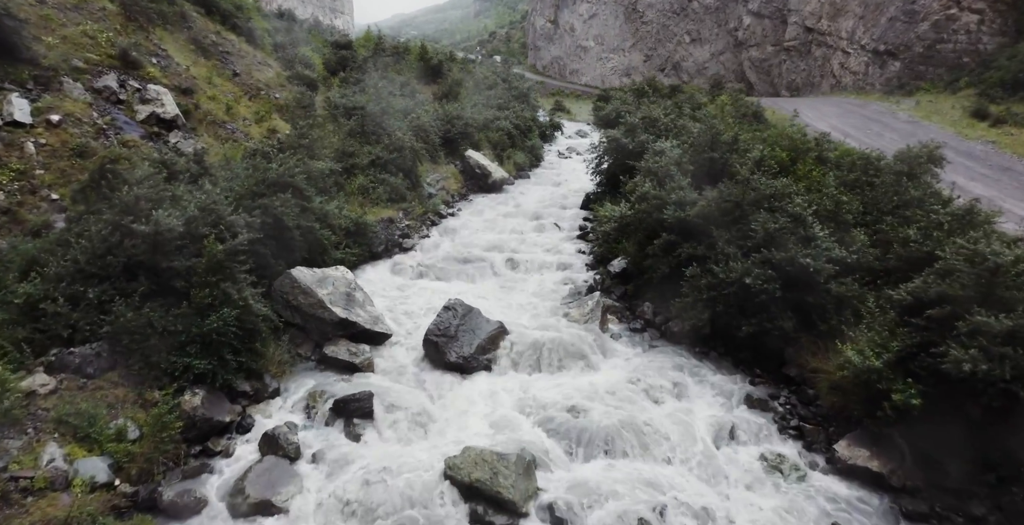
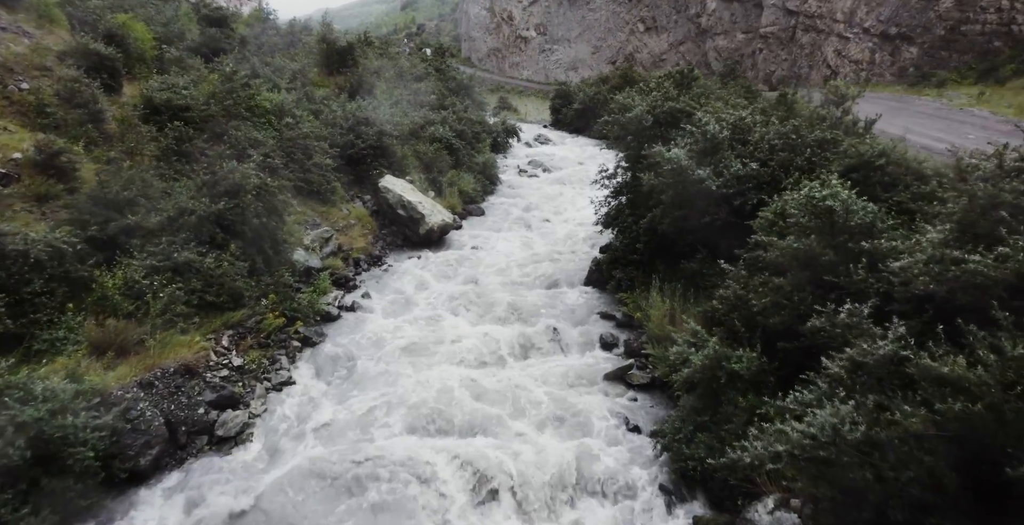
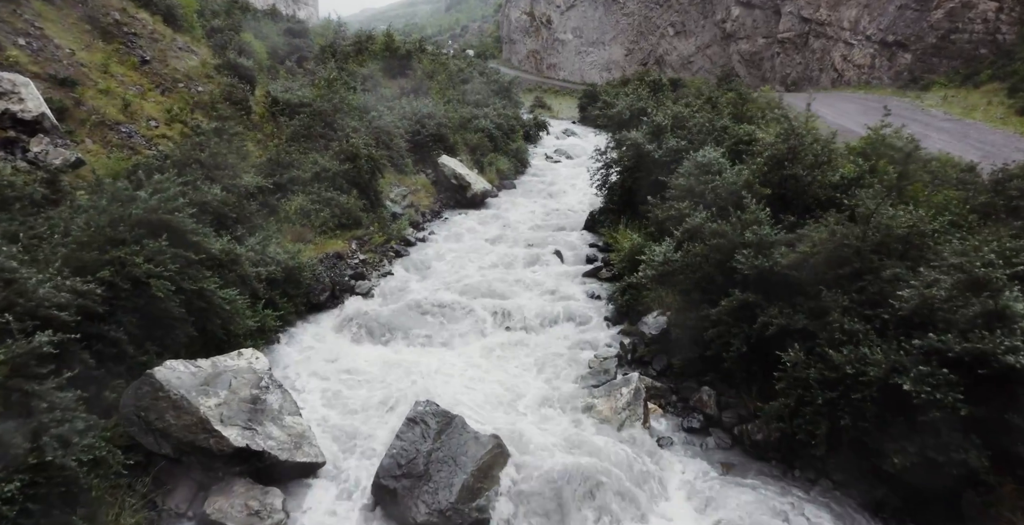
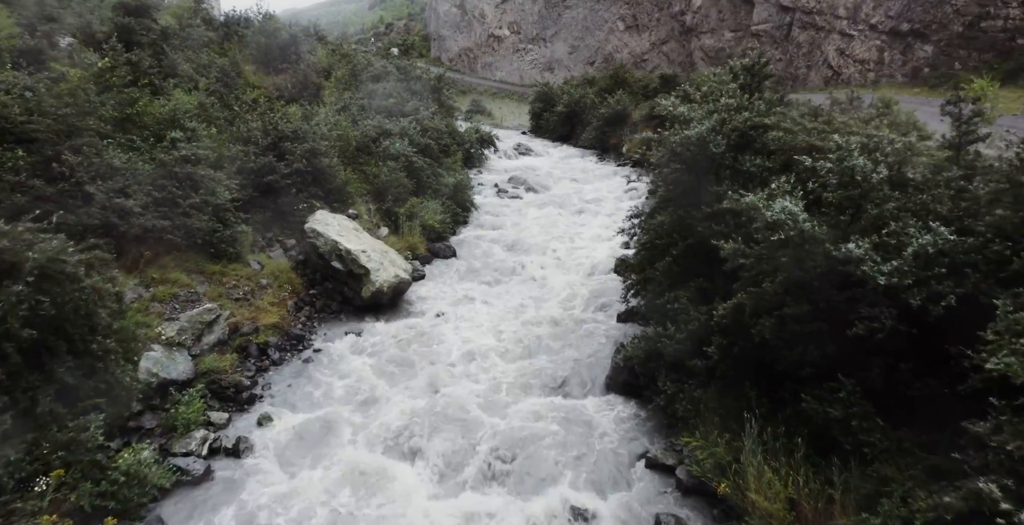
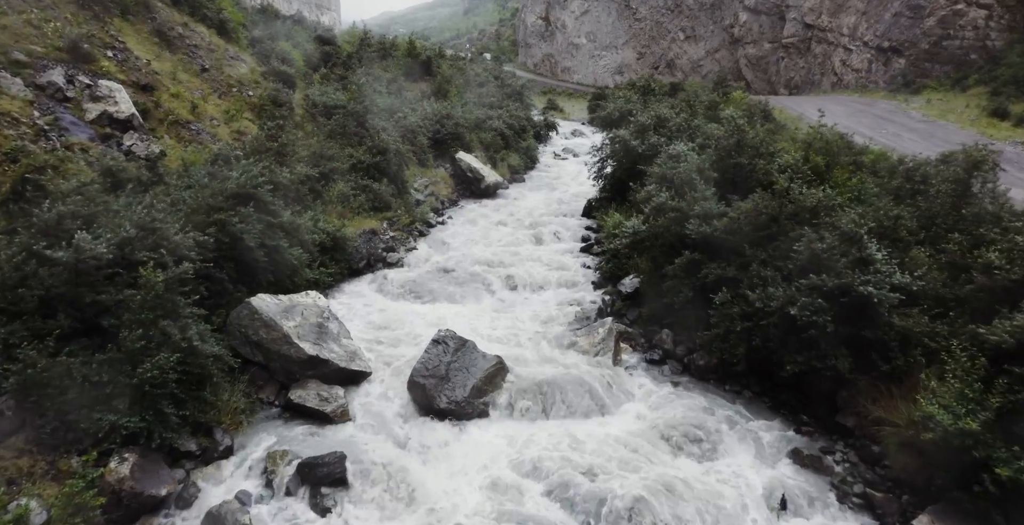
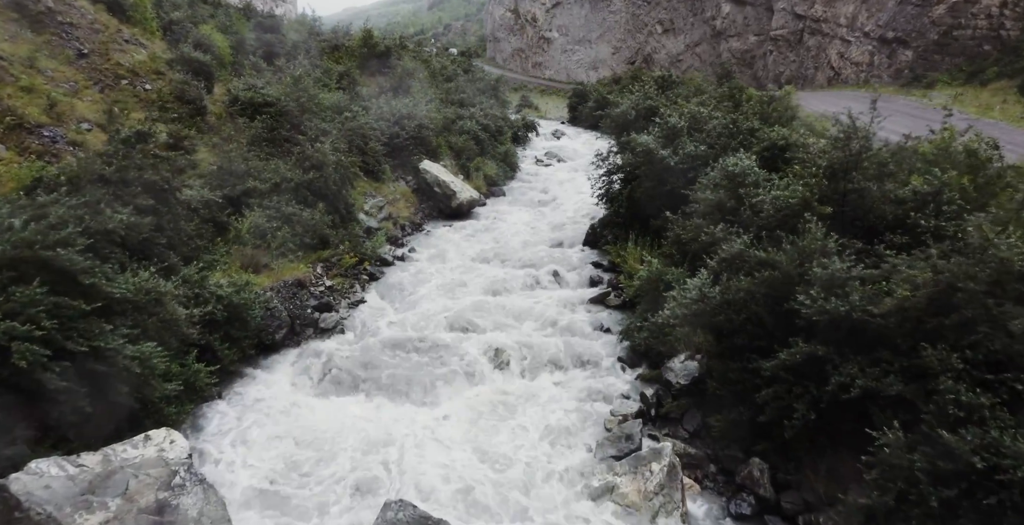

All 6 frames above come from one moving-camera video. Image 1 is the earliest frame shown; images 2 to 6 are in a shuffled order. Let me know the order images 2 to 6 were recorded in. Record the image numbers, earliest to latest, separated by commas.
5, 3, 6, 2, 4
